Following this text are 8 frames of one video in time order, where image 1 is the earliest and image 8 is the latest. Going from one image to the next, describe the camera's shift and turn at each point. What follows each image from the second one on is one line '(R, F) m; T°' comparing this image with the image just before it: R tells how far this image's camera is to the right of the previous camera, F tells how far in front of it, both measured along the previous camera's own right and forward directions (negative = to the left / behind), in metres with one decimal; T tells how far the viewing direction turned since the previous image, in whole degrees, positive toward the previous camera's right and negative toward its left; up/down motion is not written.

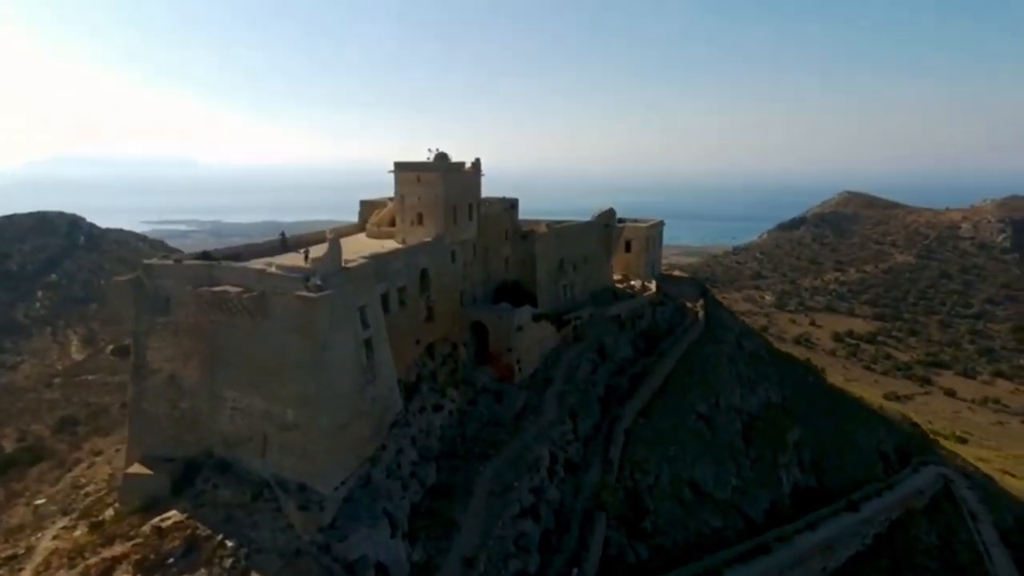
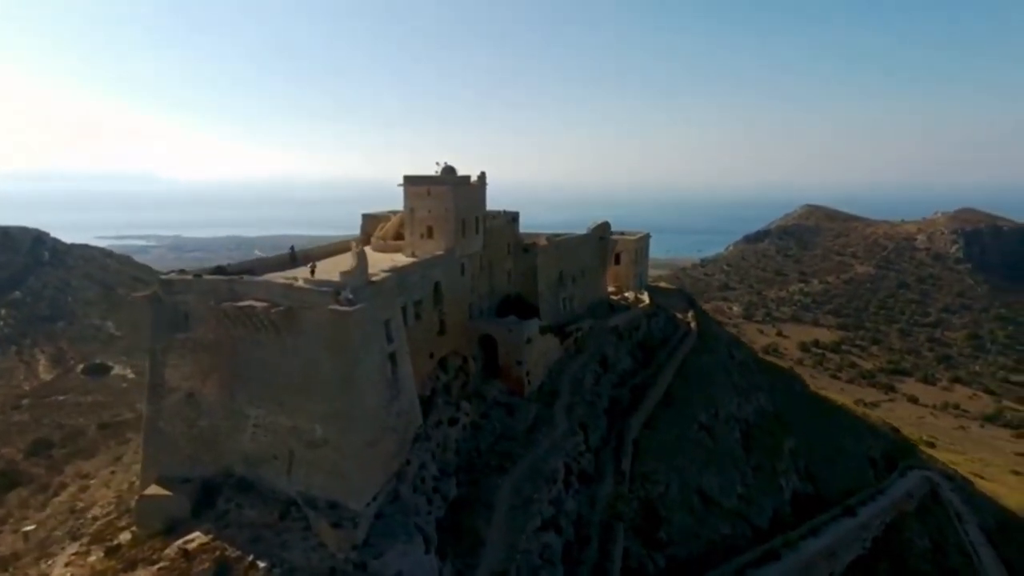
(-1.8, -0.1) m; +4°
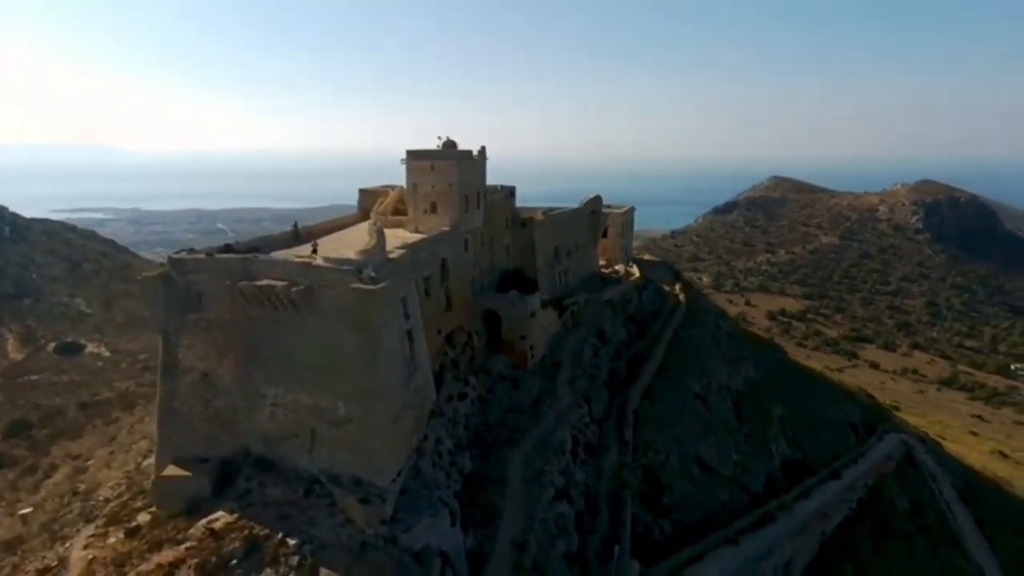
(-1.5, -0.2) m; +3°
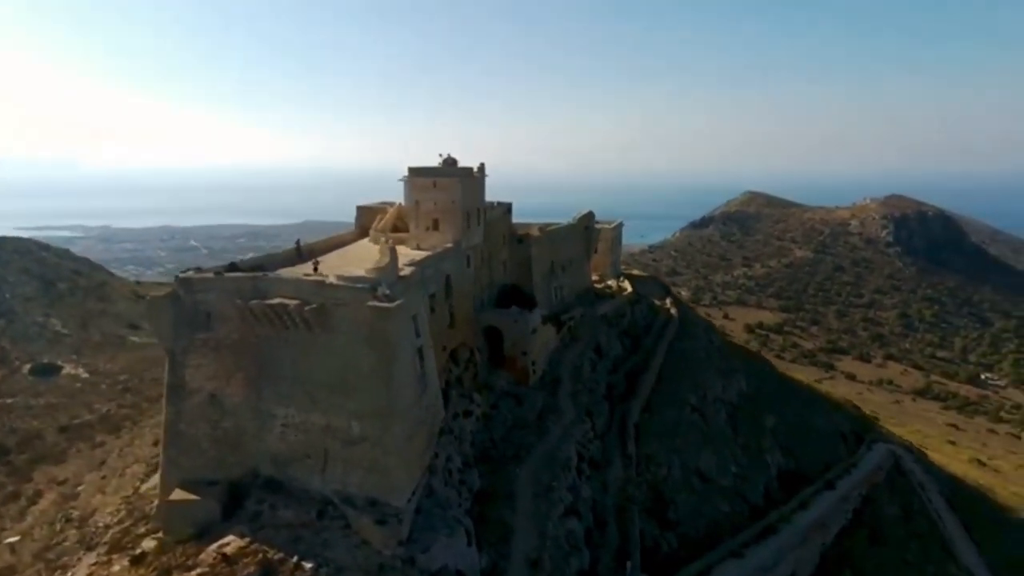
(-1.1, 0.0) m; +2°
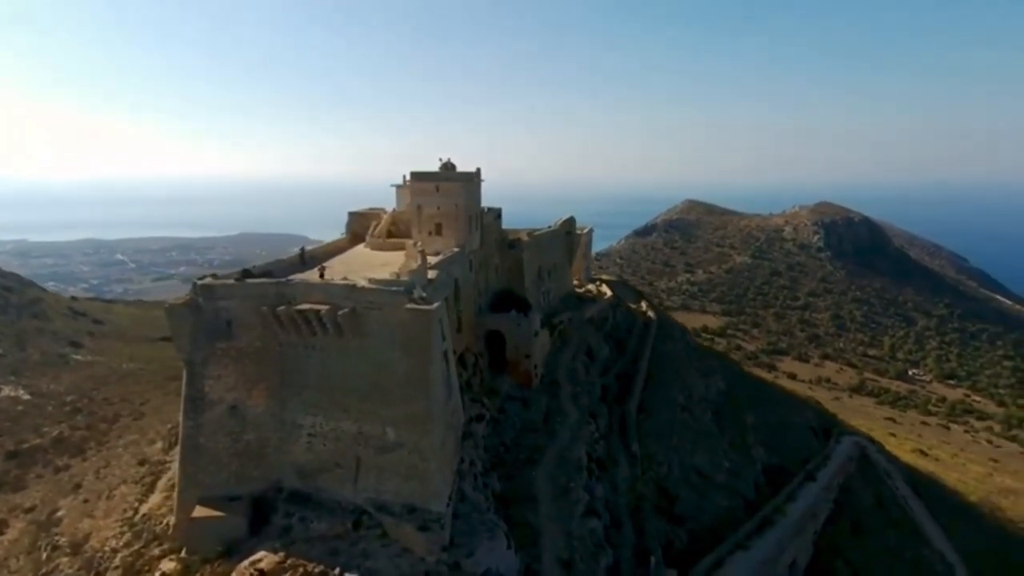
(-2.6, +0.1) m; +6°
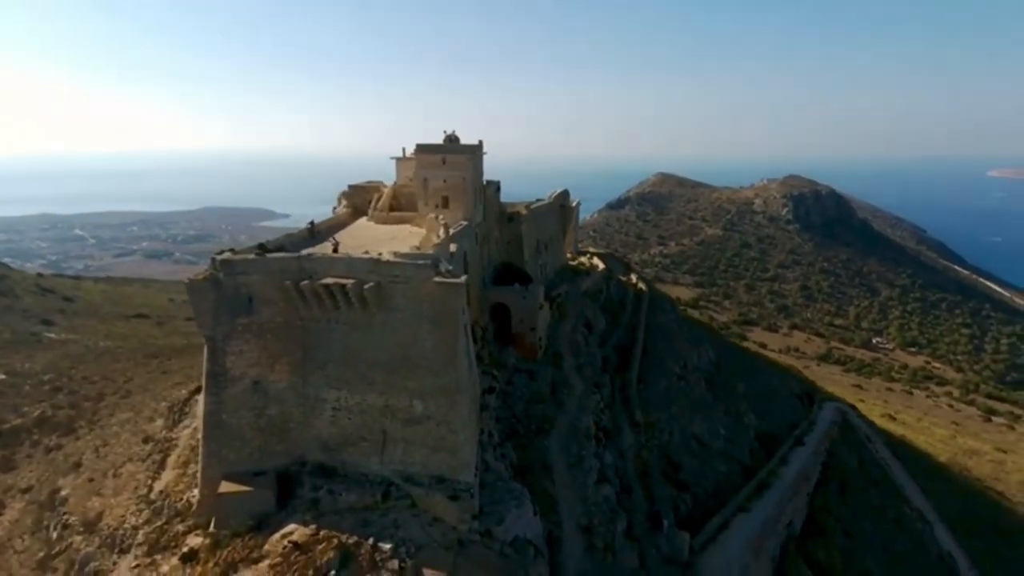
(-1.5, -0.1) m; +3°
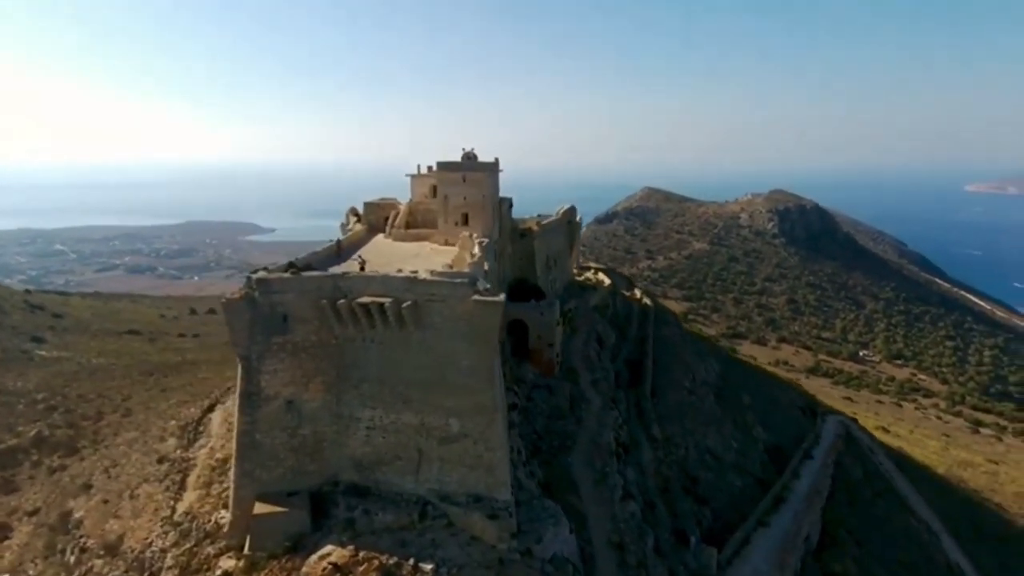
(-1.4, 0.0) m; +2°
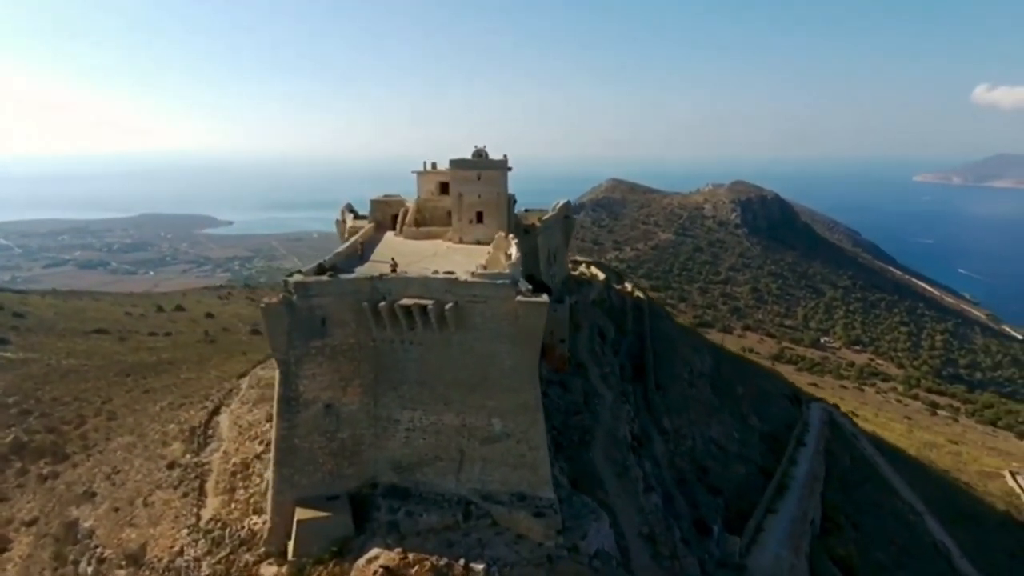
(-2.1, 0.0) m; +4°
